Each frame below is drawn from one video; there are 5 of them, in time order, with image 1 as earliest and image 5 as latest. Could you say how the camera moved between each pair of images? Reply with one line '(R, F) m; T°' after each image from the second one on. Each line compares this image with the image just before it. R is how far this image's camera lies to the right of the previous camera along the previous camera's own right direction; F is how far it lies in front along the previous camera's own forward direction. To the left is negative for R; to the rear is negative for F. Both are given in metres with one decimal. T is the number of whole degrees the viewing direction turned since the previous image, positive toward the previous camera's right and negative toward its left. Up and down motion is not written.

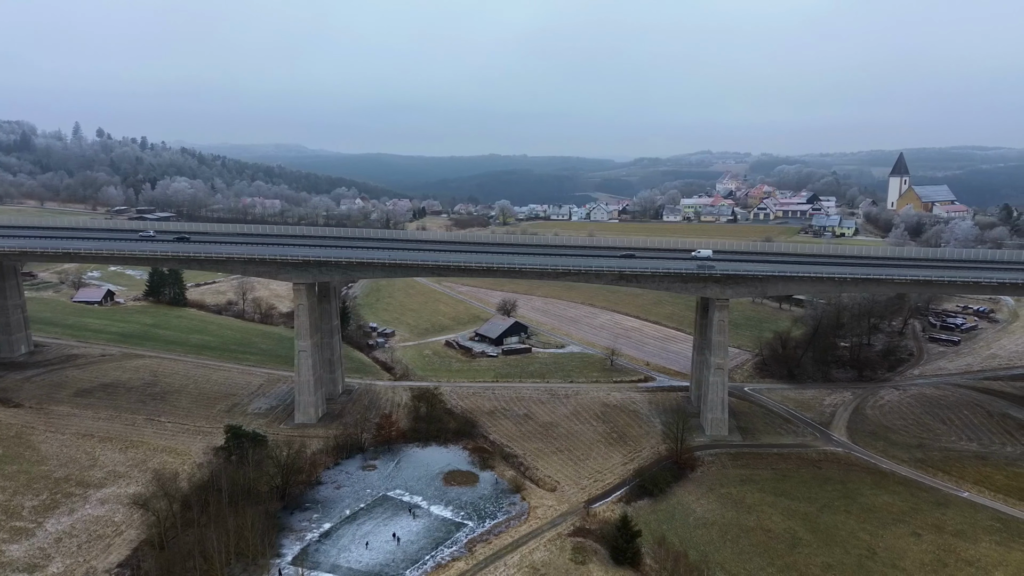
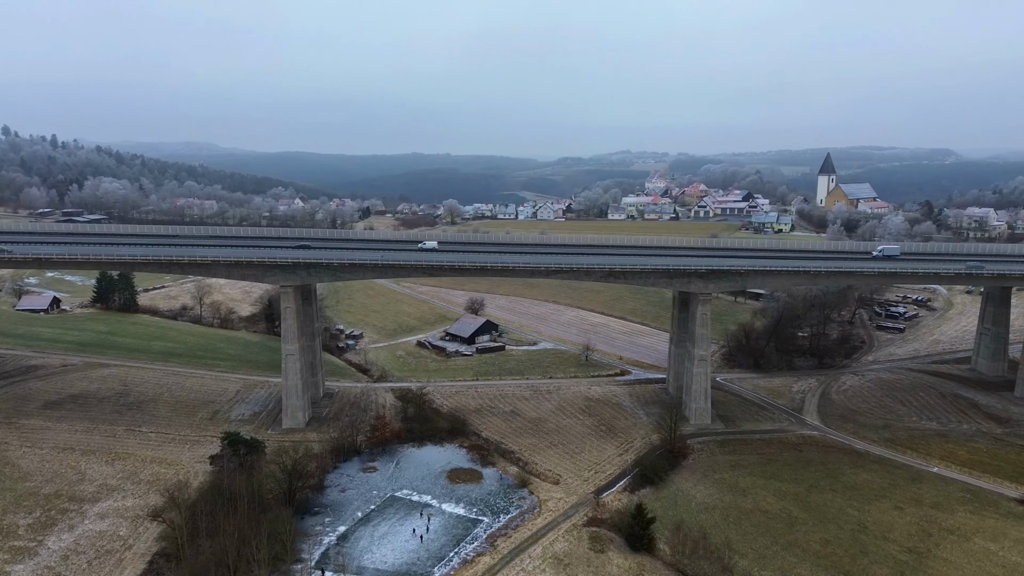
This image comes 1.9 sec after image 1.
(-3.0, -0.3) m; +6°
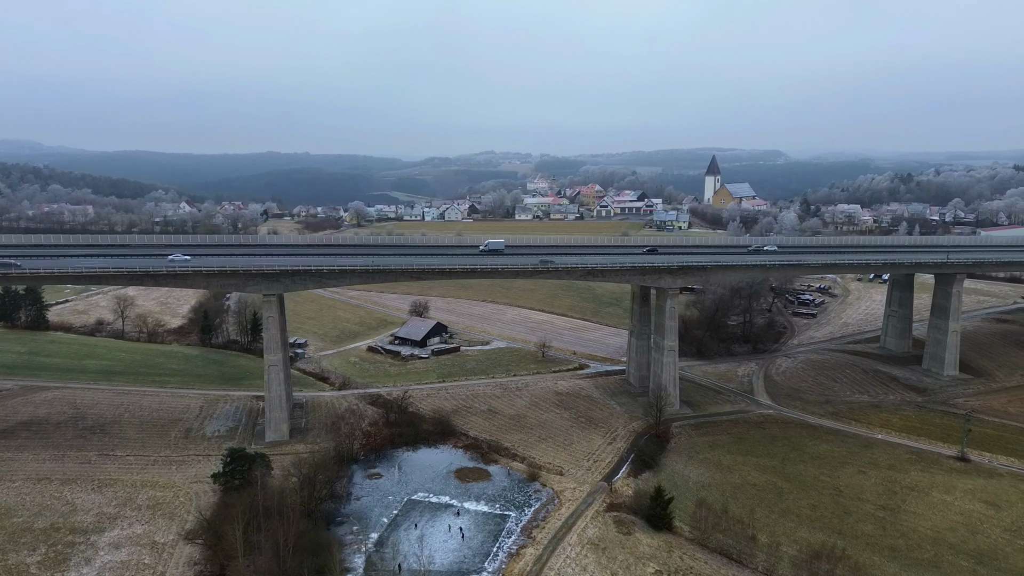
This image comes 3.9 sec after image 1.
(-5.4, -0.3) m; +10°
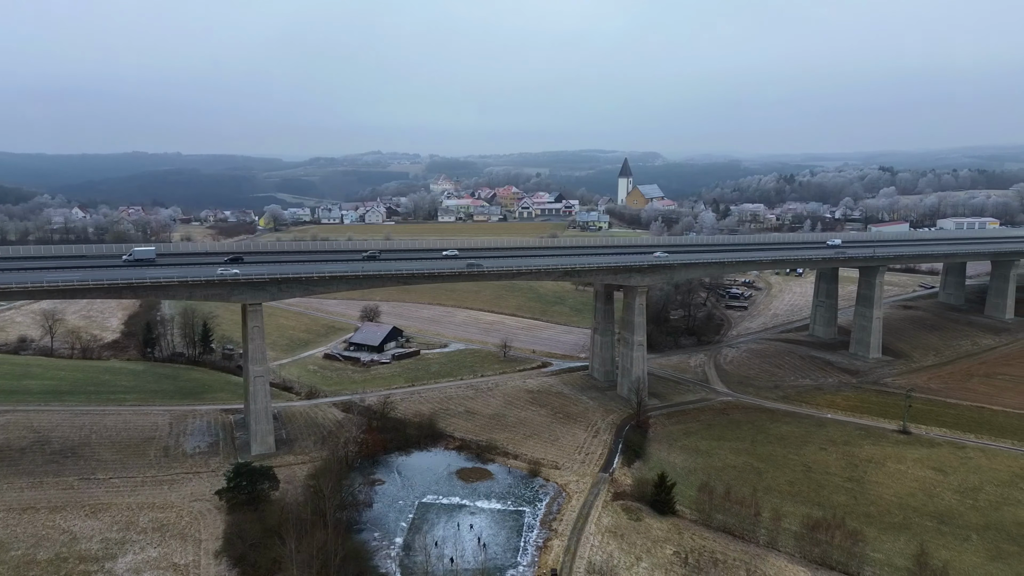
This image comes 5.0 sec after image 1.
(-4.3, -0.4) m; +9°
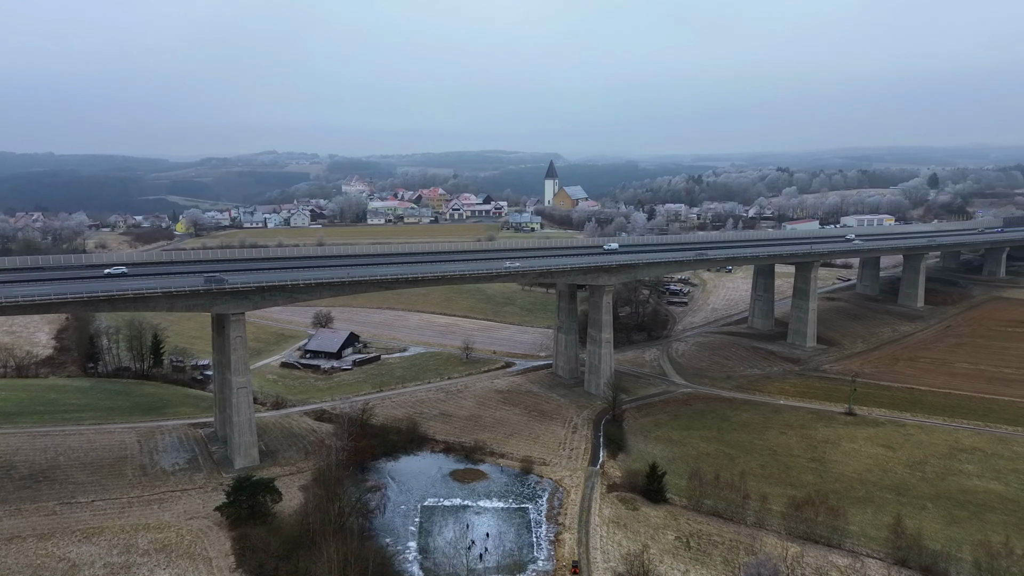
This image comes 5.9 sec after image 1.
(-3.5, -0.4) m; +7°
